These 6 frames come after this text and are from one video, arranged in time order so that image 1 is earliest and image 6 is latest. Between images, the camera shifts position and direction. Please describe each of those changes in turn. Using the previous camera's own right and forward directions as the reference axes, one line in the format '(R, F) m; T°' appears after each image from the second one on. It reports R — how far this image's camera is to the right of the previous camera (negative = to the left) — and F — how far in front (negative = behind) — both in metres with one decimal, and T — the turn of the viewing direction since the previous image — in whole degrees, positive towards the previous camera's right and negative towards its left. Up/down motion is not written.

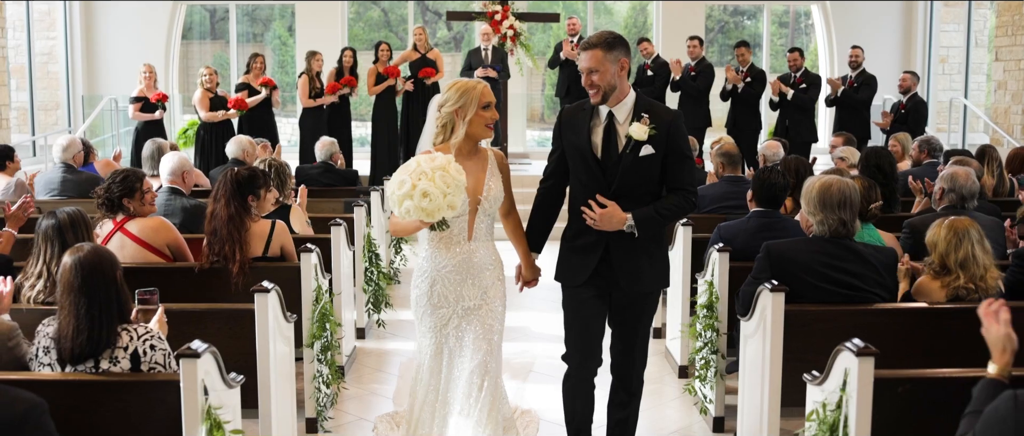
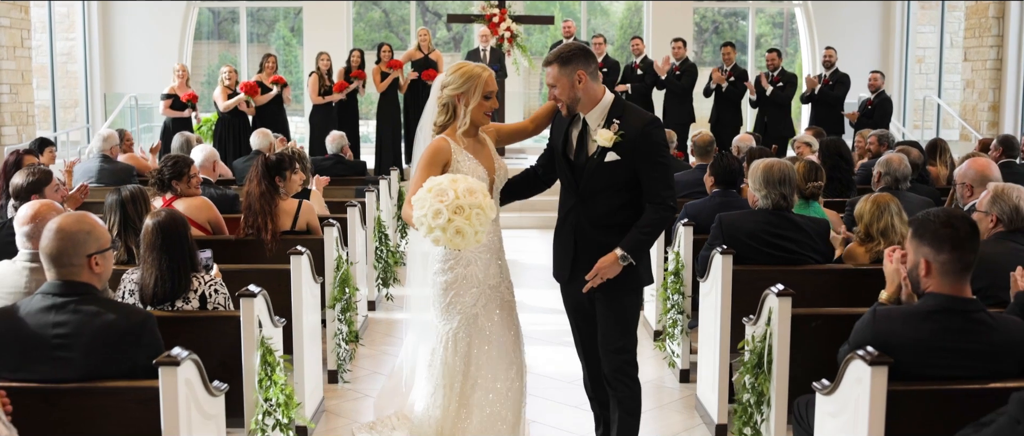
(0.0, -0.8) m; 0°
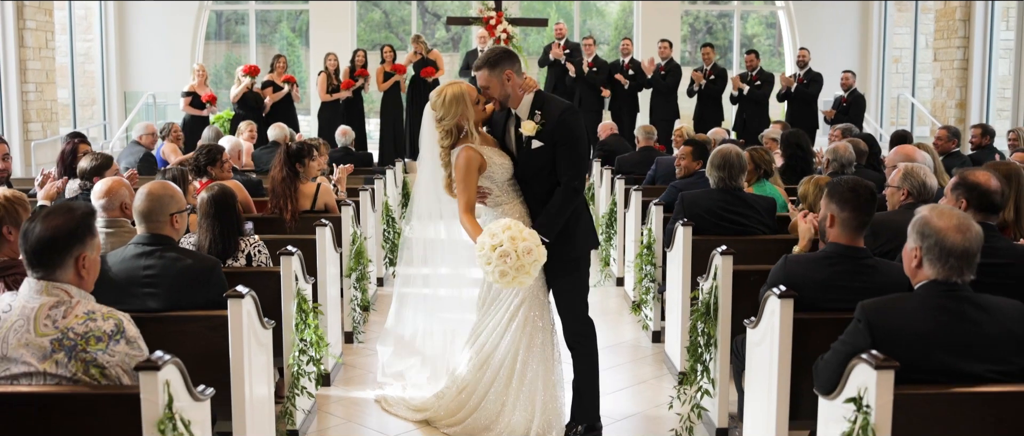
(0.0, -0.8) m; 0°
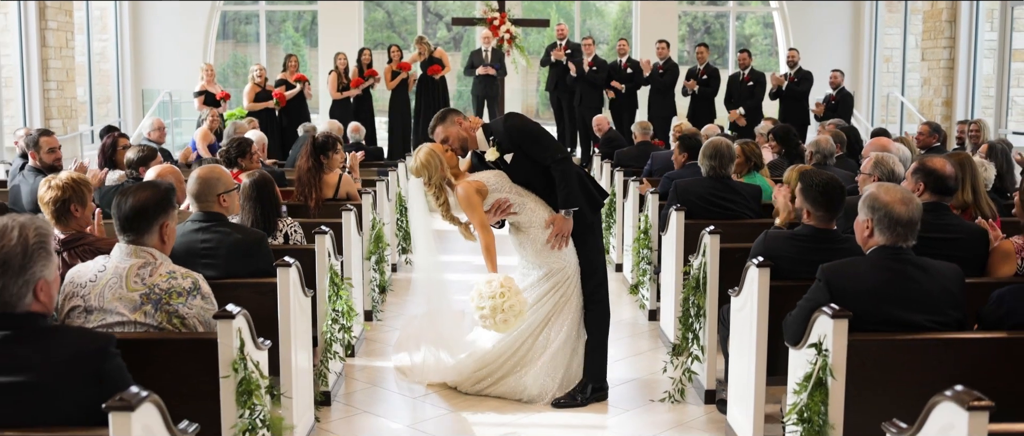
(-0.1, -0.5) m; 0°
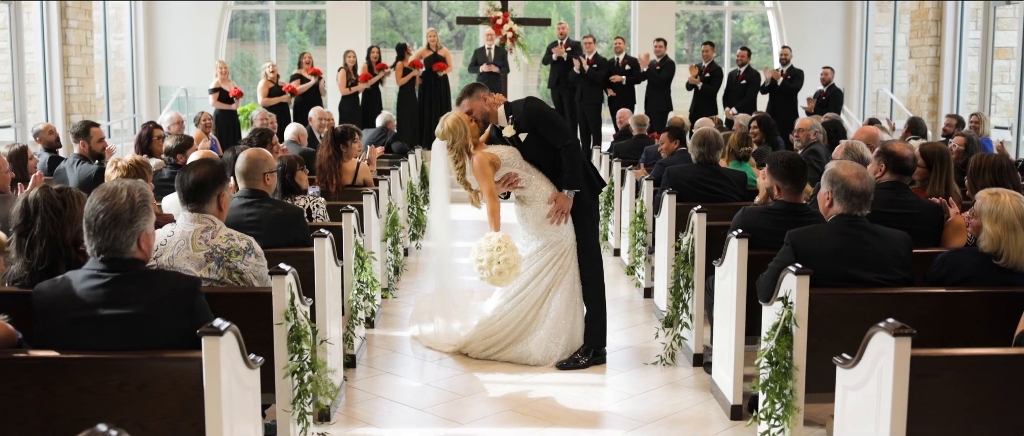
(0.0, -0.6) m; 0°
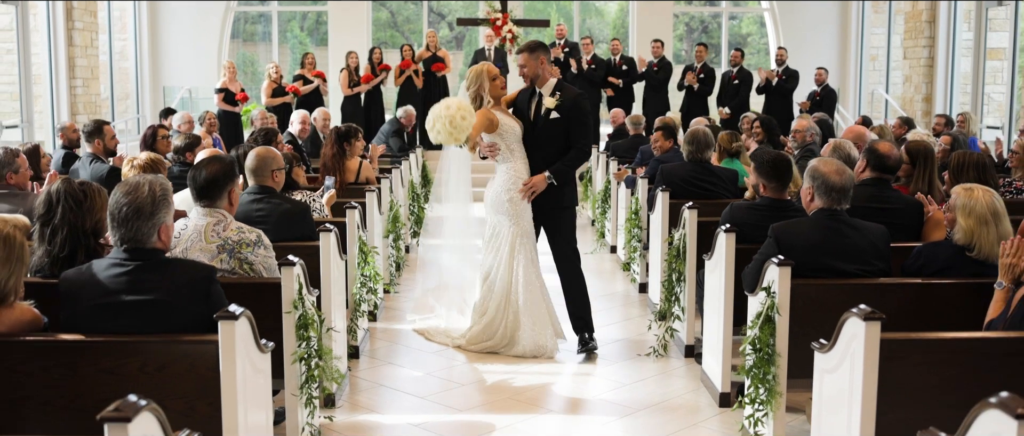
(0.0, -0.2) m; 0°
